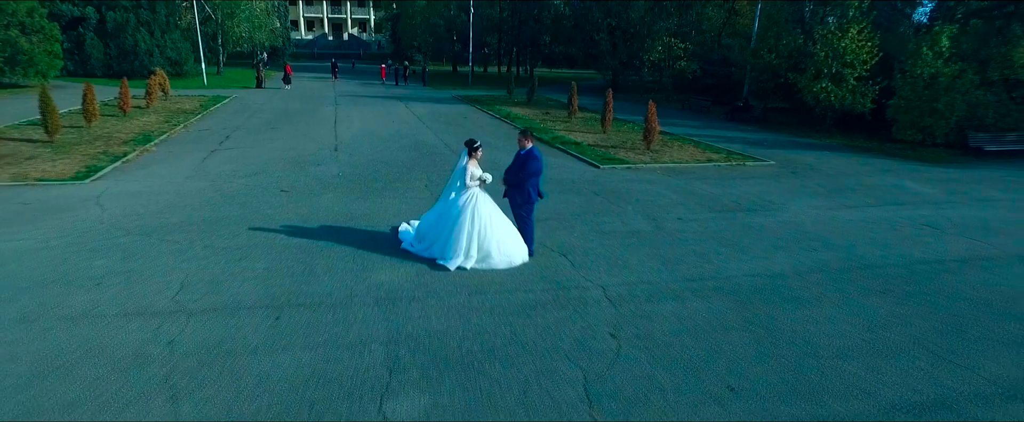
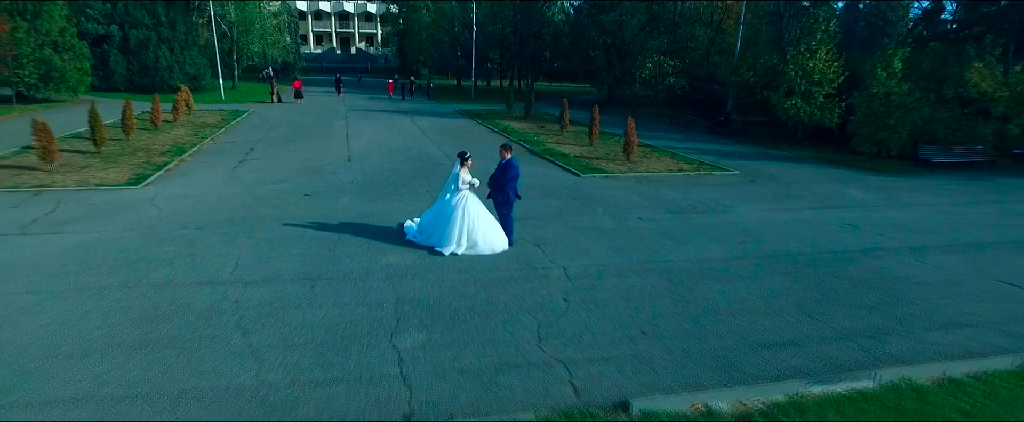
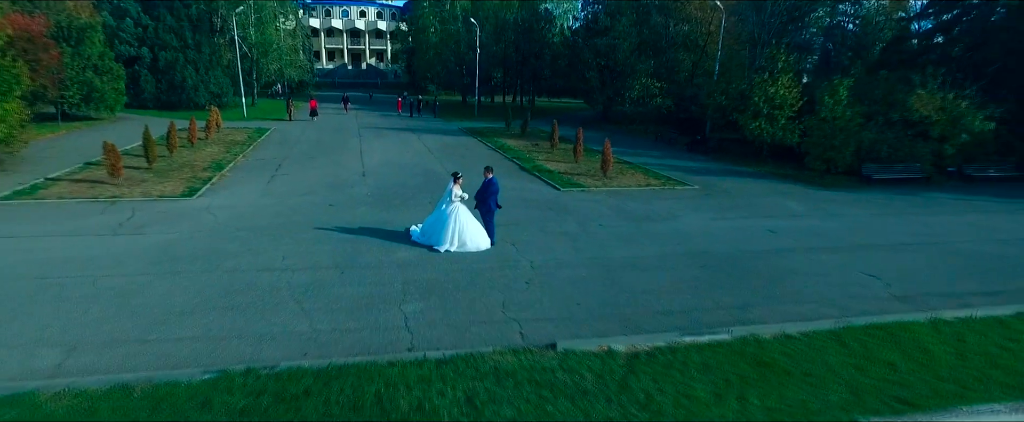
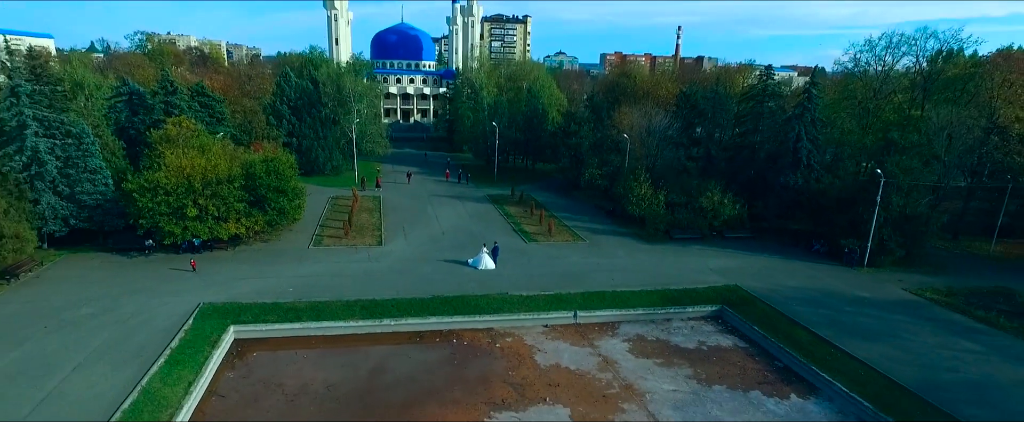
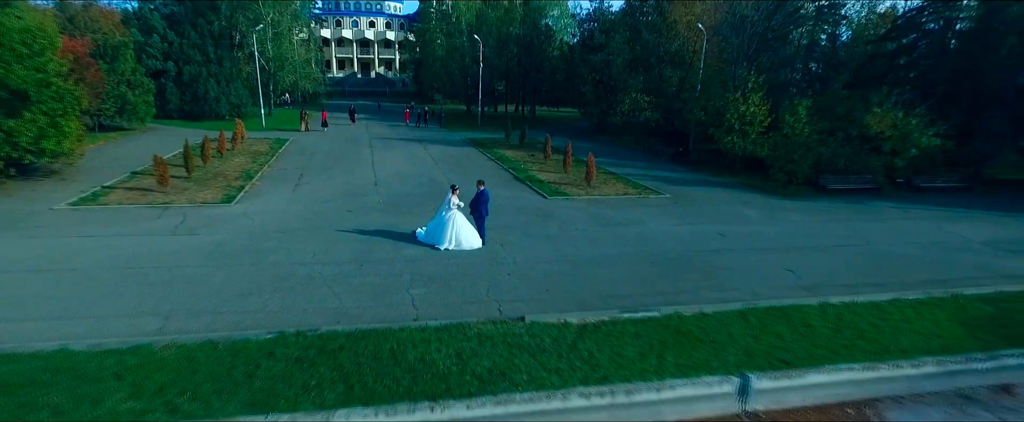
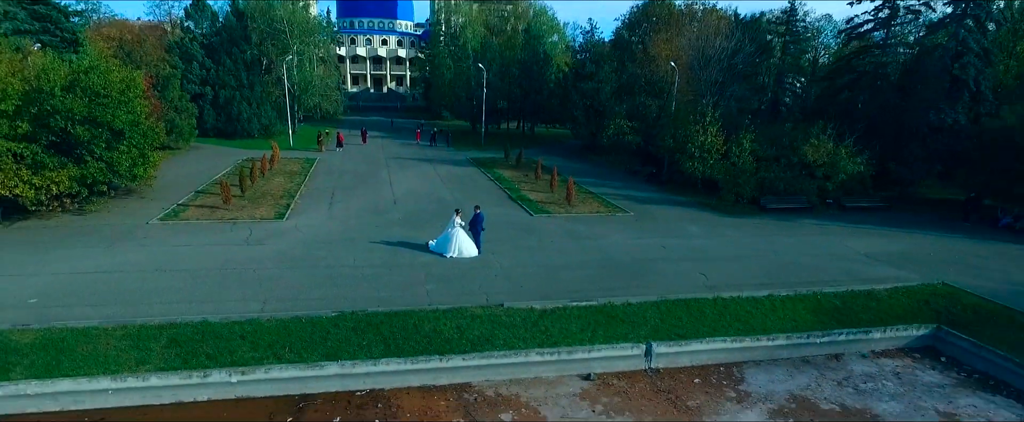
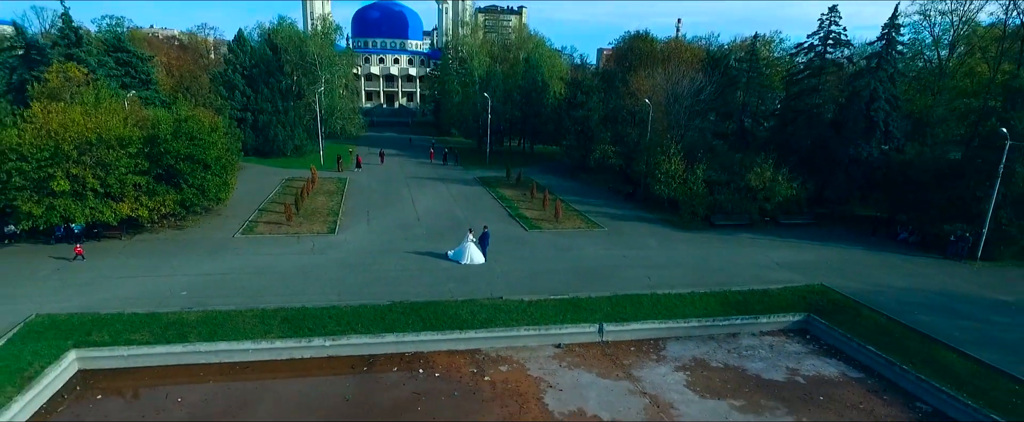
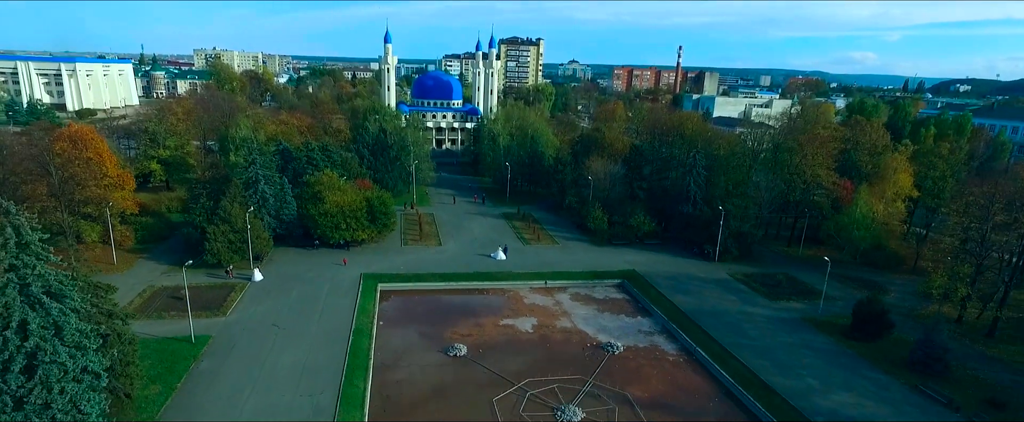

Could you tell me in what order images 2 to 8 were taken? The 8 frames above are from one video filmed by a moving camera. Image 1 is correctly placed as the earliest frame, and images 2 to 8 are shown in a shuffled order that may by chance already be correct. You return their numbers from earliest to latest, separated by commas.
2, 3, 5, 6, 7, 4, 8
